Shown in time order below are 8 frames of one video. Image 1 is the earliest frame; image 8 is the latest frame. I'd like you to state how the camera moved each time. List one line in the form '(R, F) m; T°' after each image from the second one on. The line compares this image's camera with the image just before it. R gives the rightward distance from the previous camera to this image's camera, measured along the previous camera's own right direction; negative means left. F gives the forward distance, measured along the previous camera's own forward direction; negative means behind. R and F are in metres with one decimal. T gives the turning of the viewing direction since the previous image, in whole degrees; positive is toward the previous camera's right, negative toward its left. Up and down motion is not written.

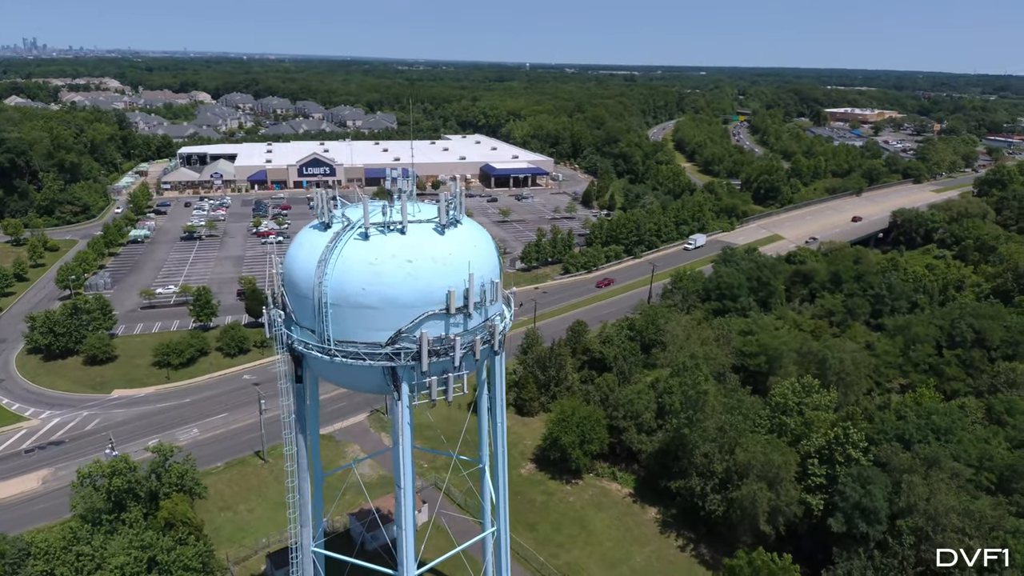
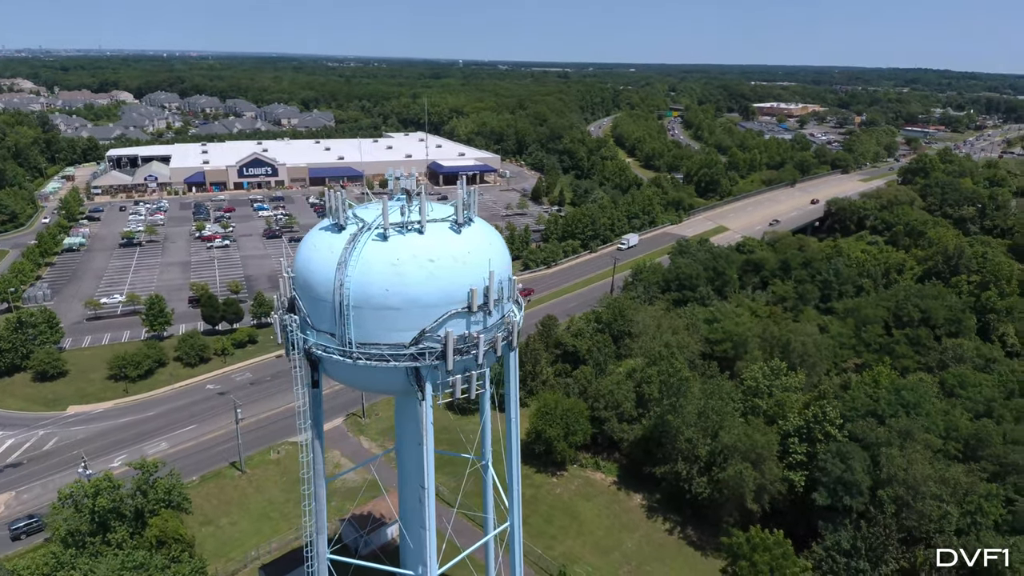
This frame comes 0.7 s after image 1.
(-1.6, 0.0) m; +5°
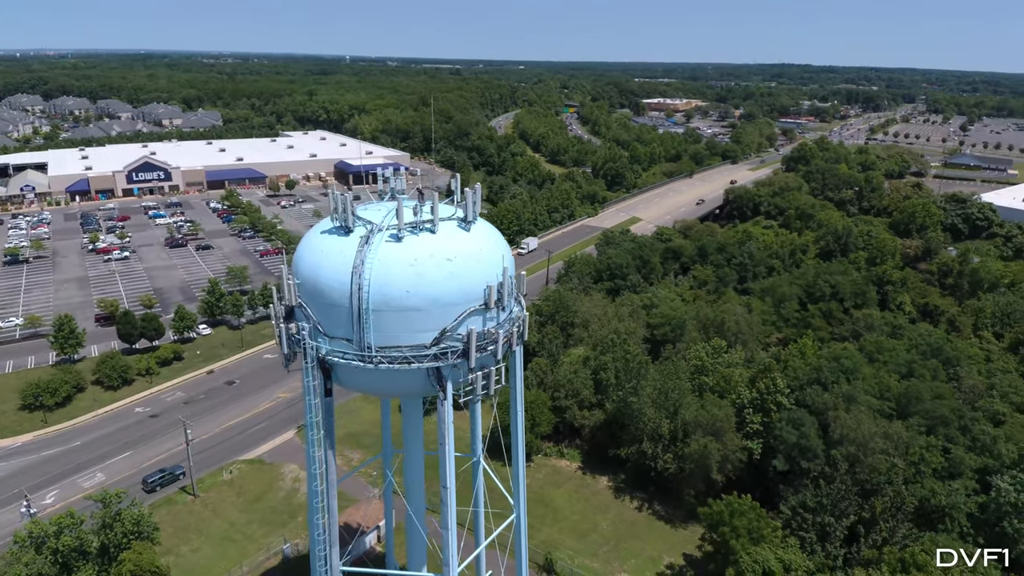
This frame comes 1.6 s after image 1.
(-2.3, 0.0) m; +9°
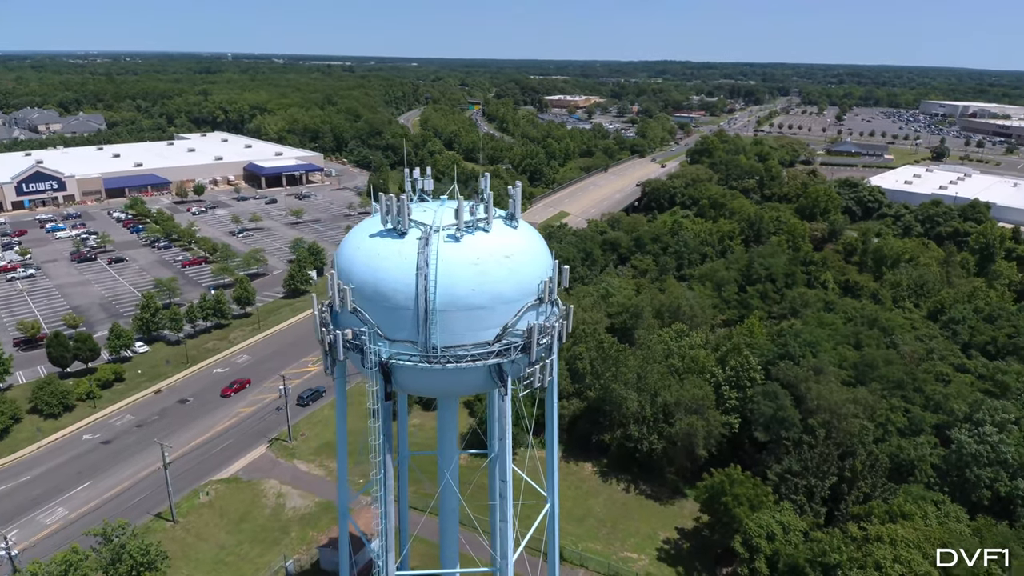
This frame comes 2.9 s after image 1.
(-3.0, -0.1) m; +9°
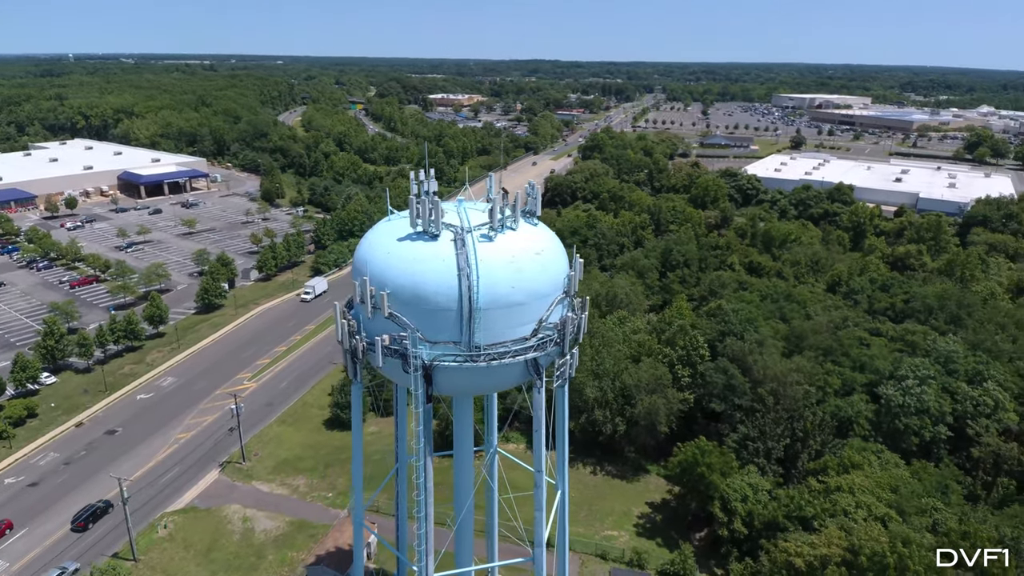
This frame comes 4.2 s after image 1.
(-2.9, -0.1) m; +10°
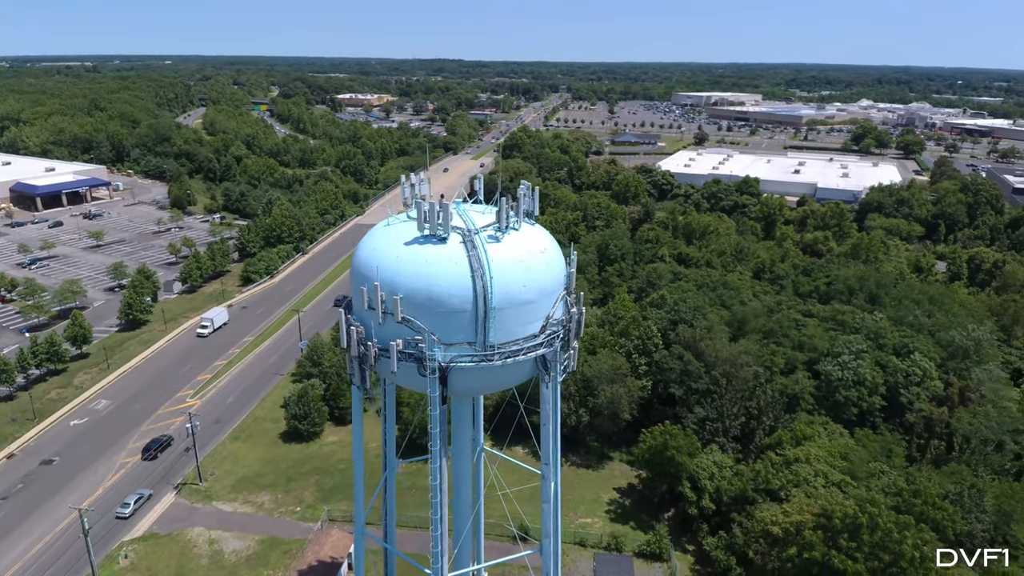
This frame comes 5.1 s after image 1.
(-1.9, -0.2) m; +8°
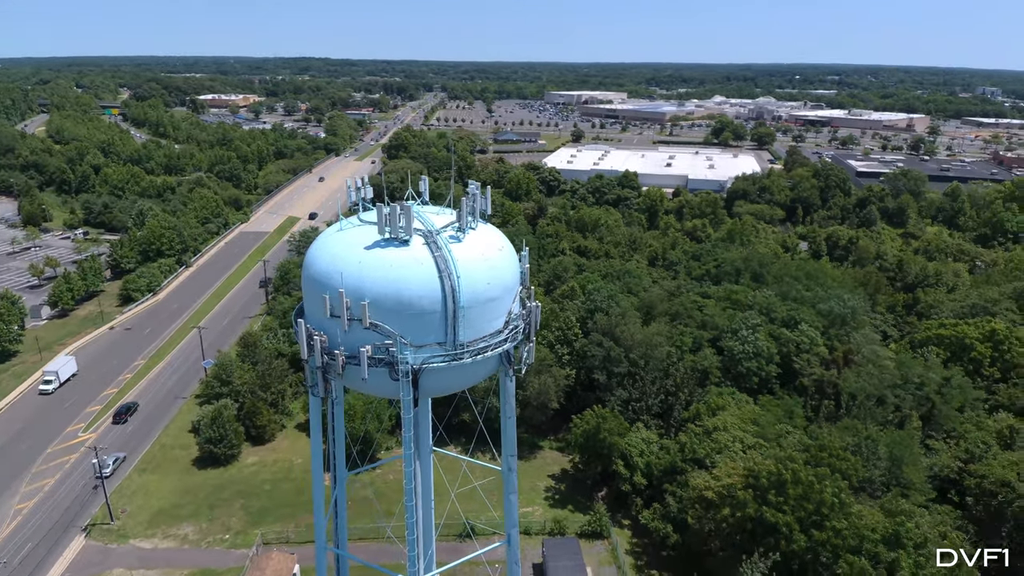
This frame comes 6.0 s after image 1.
(-1.6, -0.2) m; +10°
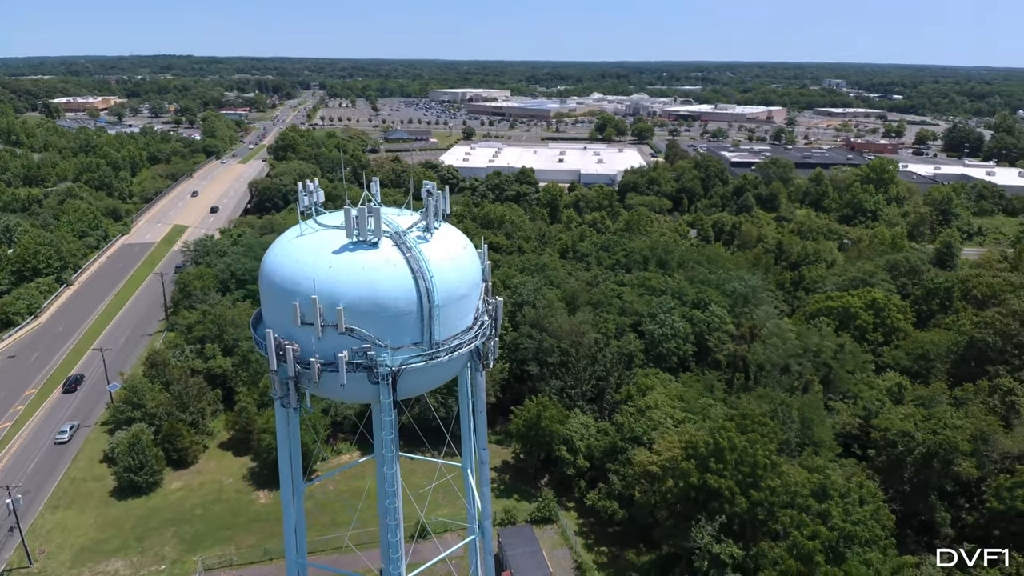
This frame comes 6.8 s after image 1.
(-1.5, -0.2) m; +9°
